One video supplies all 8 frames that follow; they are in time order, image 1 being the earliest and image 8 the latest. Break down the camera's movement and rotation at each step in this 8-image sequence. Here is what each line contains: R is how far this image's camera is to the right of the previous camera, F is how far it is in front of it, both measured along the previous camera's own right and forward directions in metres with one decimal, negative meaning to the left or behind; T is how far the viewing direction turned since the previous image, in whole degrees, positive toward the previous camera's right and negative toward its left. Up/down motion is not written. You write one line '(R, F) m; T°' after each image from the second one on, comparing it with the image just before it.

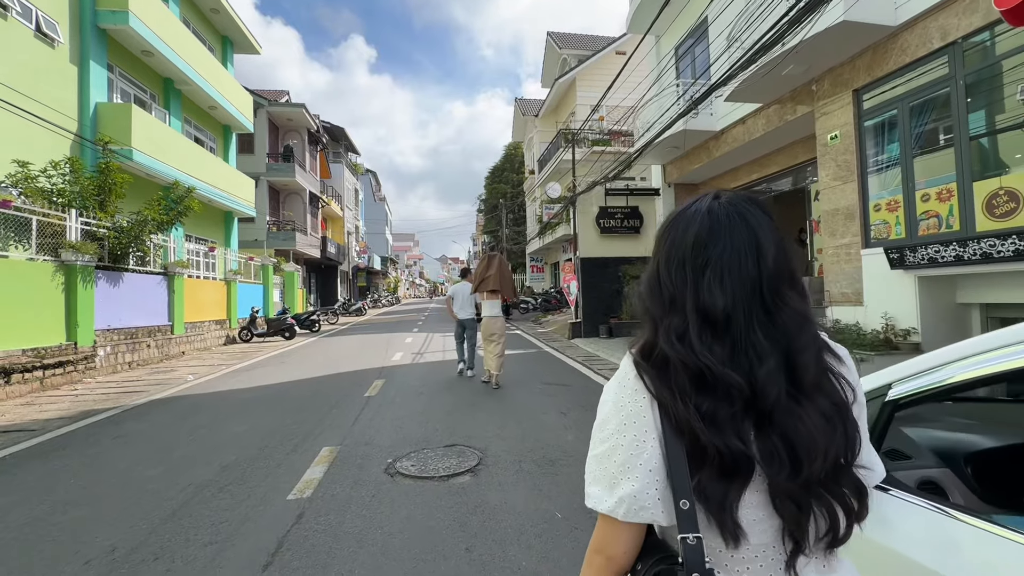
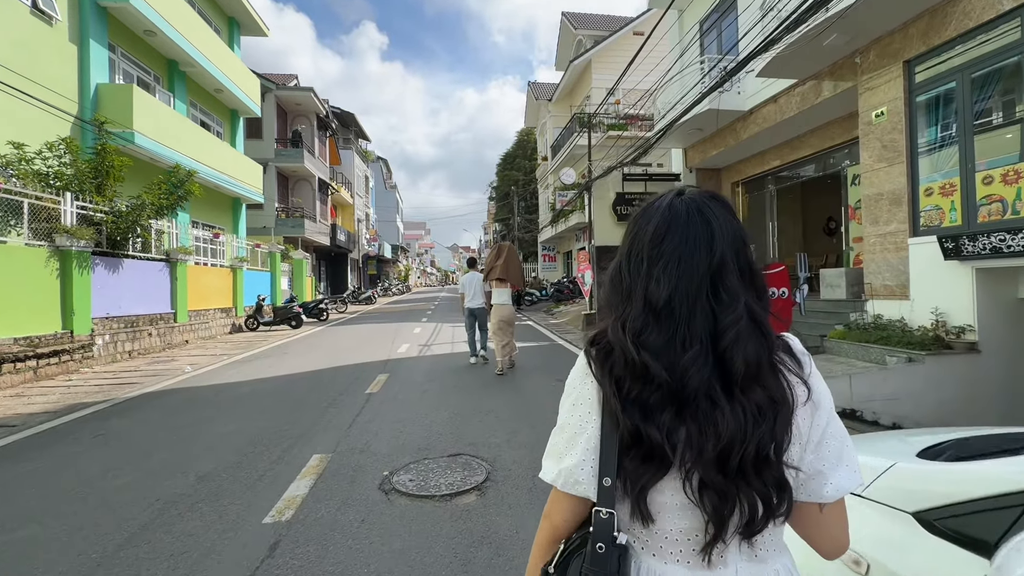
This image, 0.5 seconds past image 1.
(0.0, +0.5) m; -1°
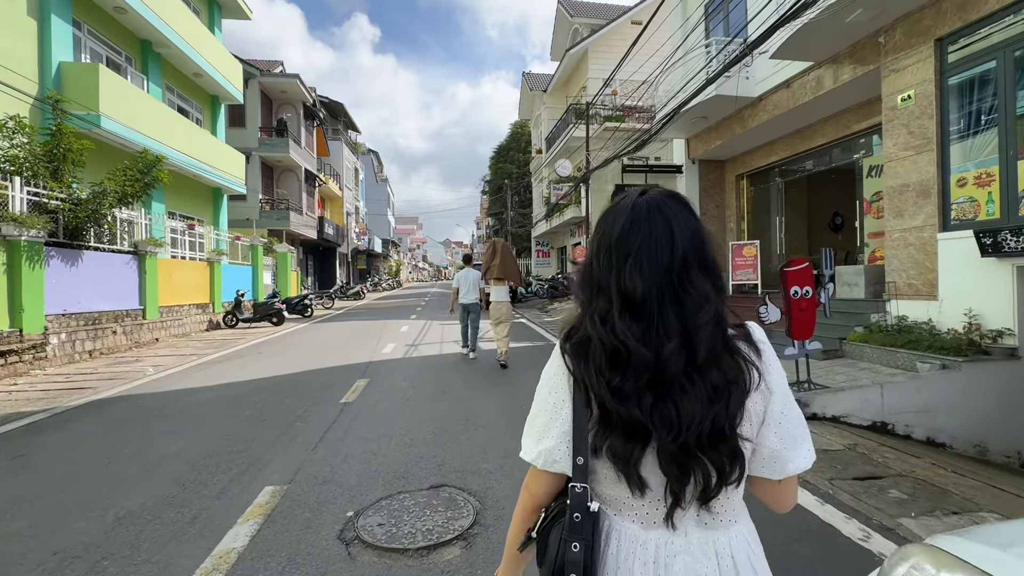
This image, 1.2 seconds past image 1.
(0.0, +0.7) m; +1°
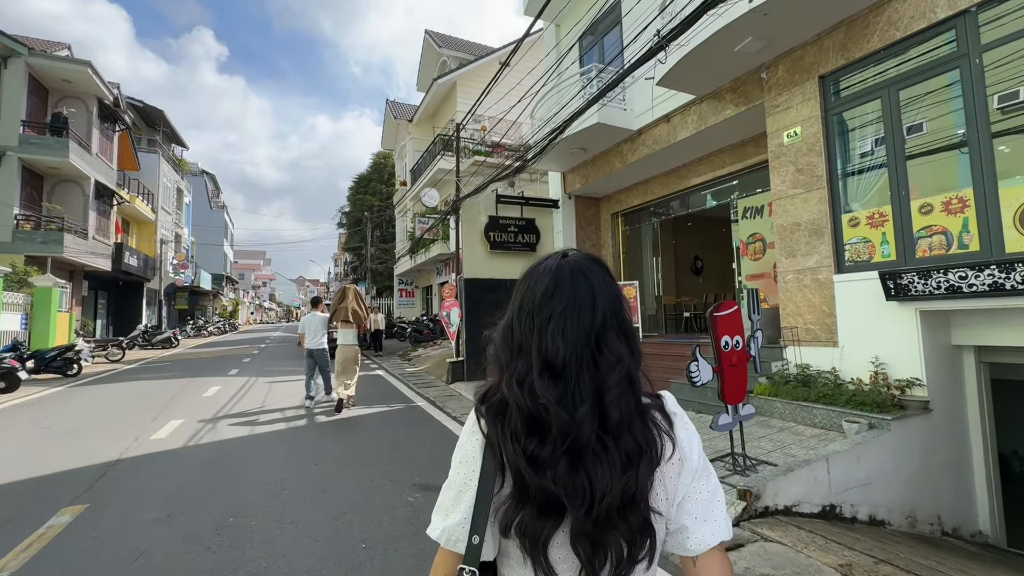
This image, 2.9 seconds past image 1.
(+0.2, +1.8) m; +16°
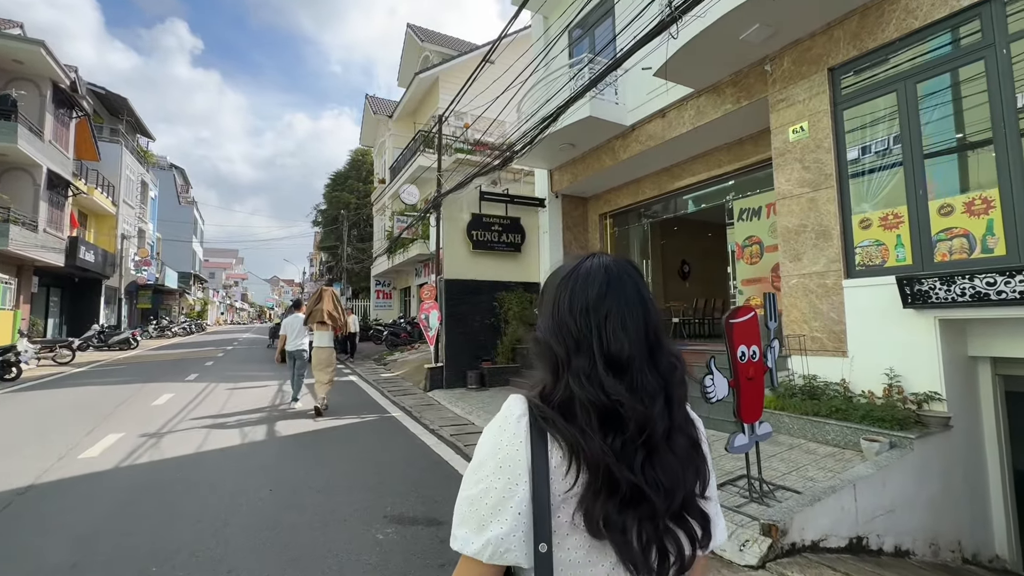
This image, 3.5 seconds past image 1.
(-0.1, +0.6) m; +3°
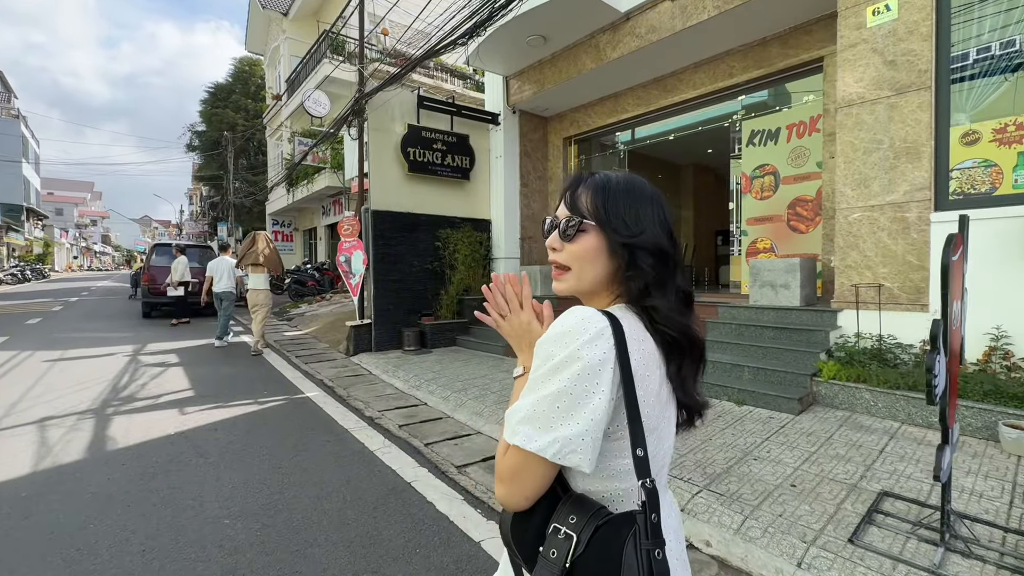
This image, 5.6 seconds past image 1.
(-0.6, +2.0) m; +11°
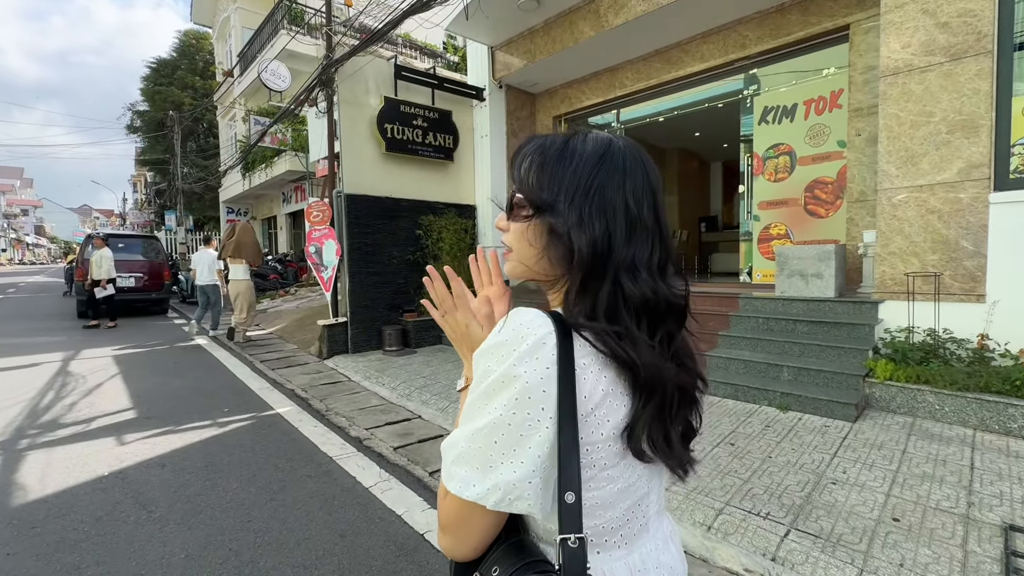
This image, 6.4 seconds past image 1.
(-0.4, +0.7) m; +4°
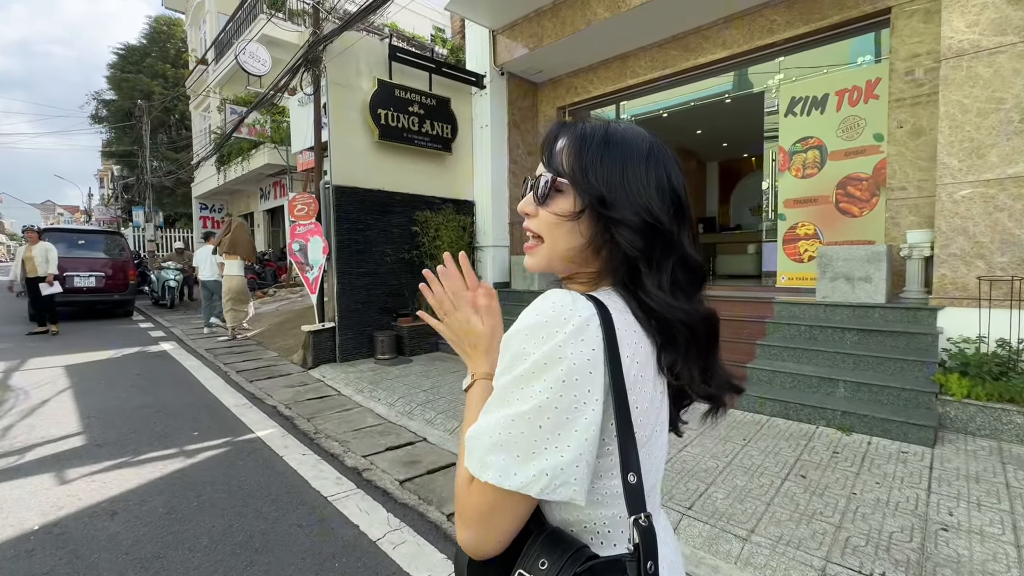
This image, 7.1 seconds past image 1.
(-0.3, +0.6) m; +2°
